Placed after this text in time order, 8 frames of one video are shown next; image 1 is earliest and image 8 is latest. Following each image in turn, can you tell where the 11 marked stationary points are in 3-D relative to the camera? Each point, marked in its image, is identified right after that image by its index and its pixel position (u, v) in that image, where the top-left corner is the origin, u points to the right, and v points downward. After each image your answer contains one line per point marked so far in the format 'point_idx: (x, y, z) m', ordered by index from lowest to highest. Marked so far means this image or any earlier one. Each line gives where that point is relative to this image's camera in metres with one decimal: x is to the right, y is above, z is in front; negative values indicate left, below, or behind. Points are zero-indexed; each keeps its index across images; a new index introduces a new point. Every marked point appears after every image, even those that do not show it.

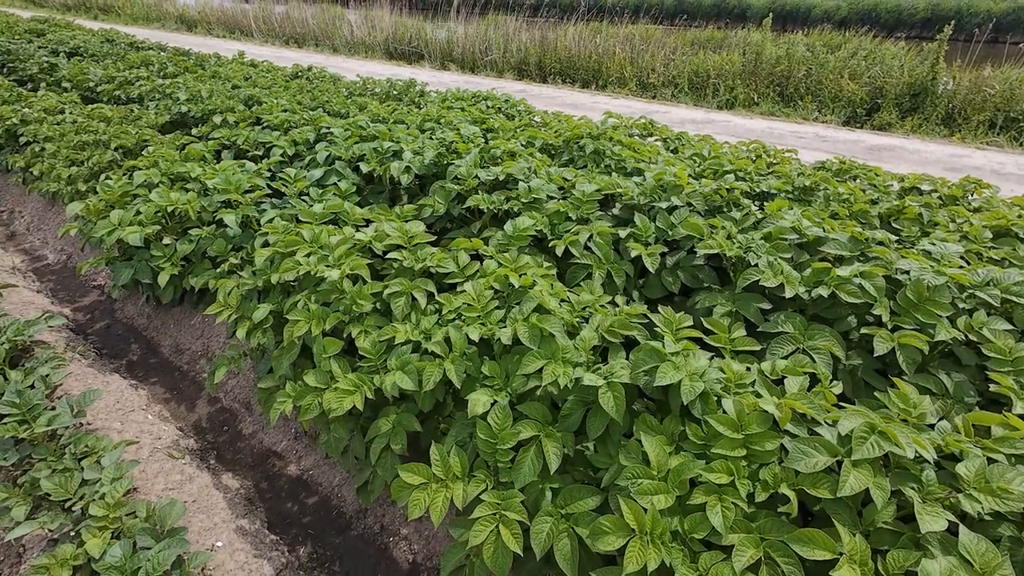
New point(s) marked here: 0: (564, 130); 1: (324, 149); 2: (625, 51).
0: (+0.5, +1.5, +4.7) m
1: (-1.5, +1.1, +3.9) m
2: (+2.5, +5.9, +12.0) m
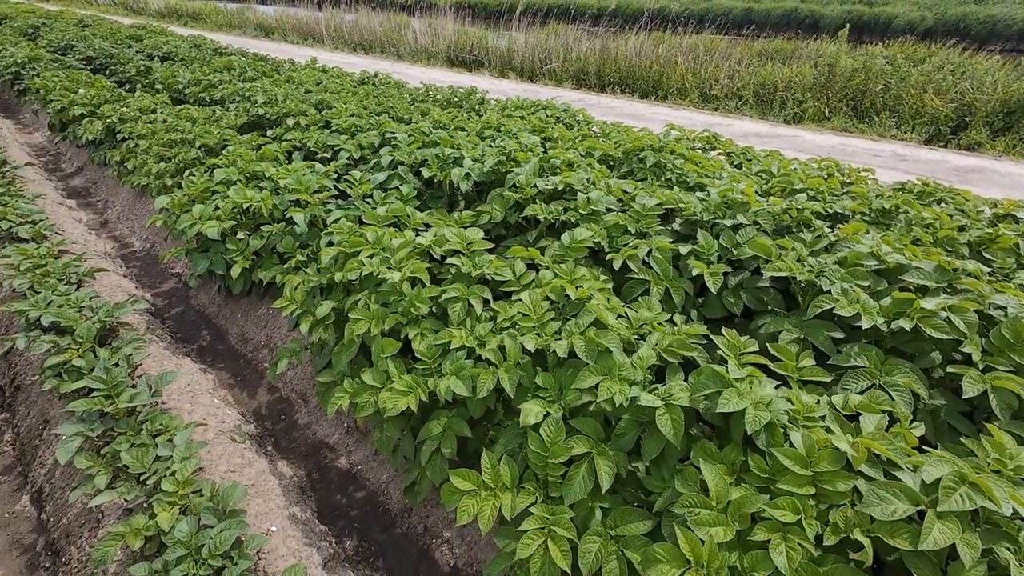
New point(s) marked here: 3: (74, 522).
0: (+1.1, +1.4, +4.7) m
1: (-1.1, +1.1, +4.1) m
2: (+4.0, +5.6, +11.7) m
3: (-2.1, -1.1, +2.3) m
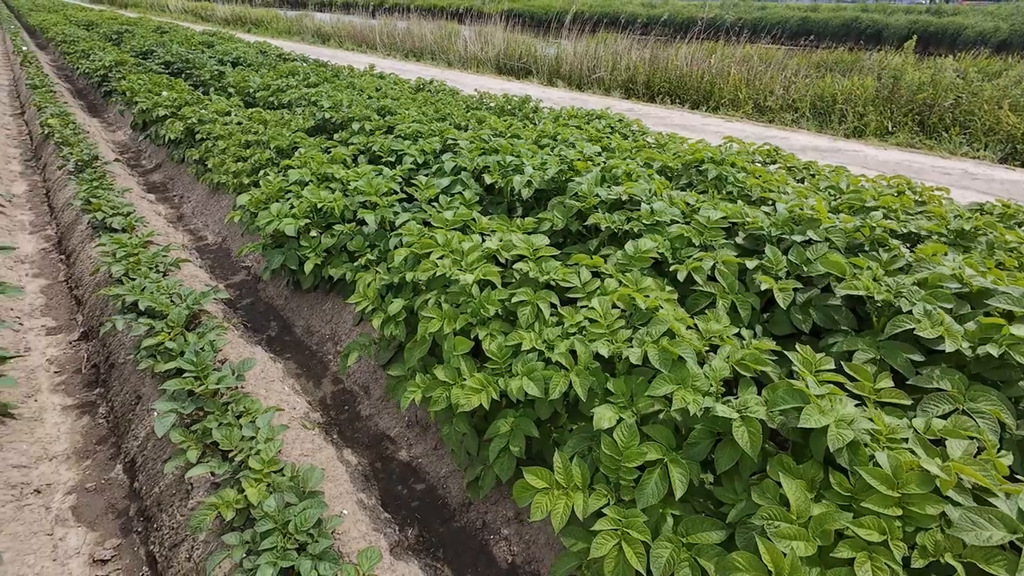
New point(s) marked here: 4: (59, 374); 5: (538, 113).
0: (+1.6, +1.3, +4.6) m
1: (-0.5, +1.1, +4.2) m
2: (+5.3, +5.2, +11.5) m
3: (-1.8, -1.1, +2.5) m
4: (-3.4, -0.6, +3.6) m
5: (+0.3, +2.5, +6.8) m
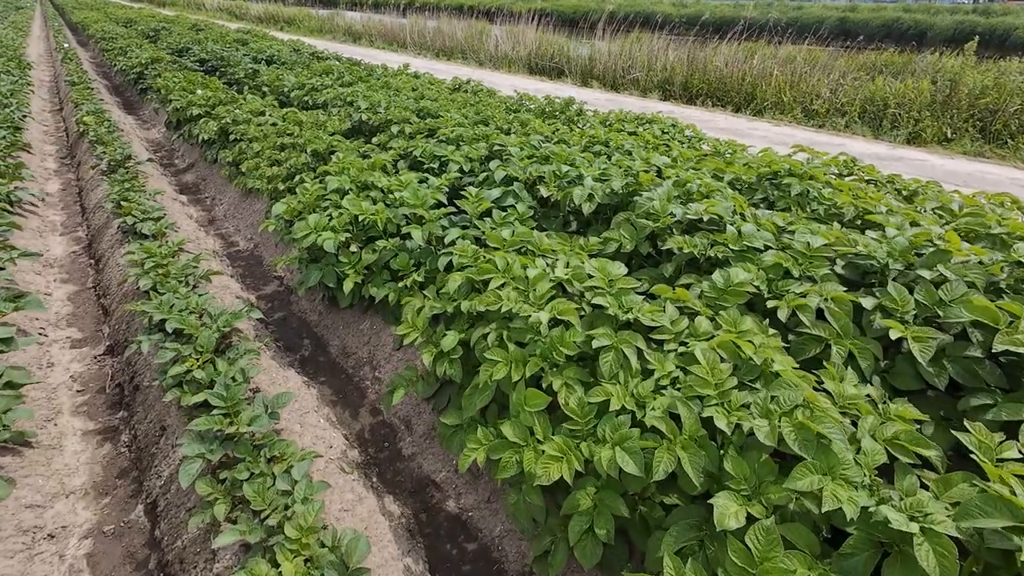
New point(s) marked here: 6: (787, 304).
0: (+2.1, +1.1, +4.2) m
1: (-0.1, +1.0, +3.8) m
2: (+6.1, +4.9, +10.9) m
3: (-1.5, -1.2, +2.2) m
4: (-3.0, -0.7, +3.3) m
5: (+0.9, +2.3, +6.4) m
6: (+1.4, -0.1, +2.4) m
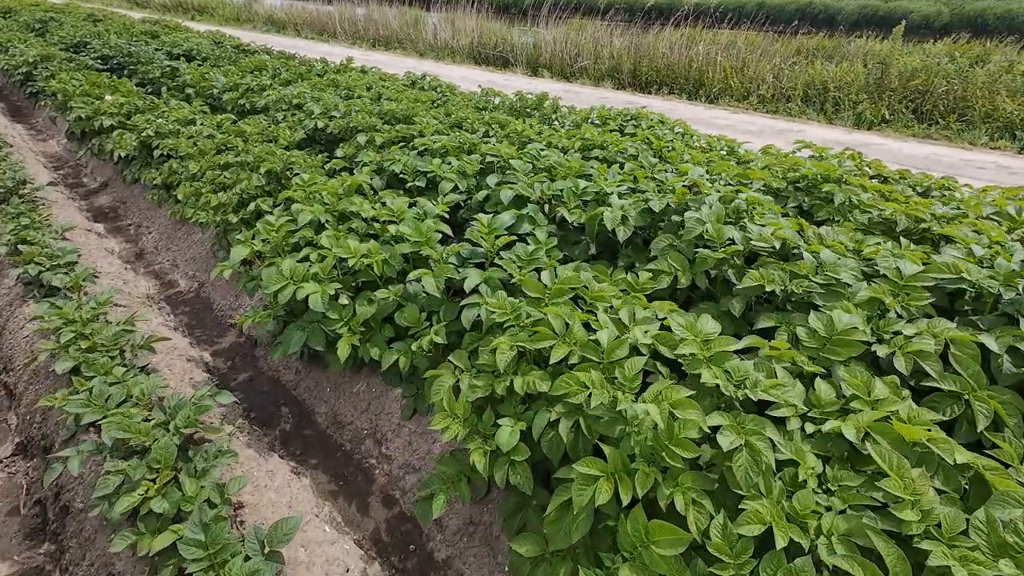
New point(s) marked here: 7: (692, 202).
0: (+2.1, +1.0, +3.9) m
1: (0.0, +0.7, +3.3) m
2: (+5.1, +5.2, +10.9) m
3: (-1.1, -1.6, +1.5) m
4: (-2.7, -1.2, +2.5) m
5: (+0.6, +2.2, +5.9) m
6: (+1.6, -0.3, +2.0) m
7: (+1.1, +0.5, +3.0) m
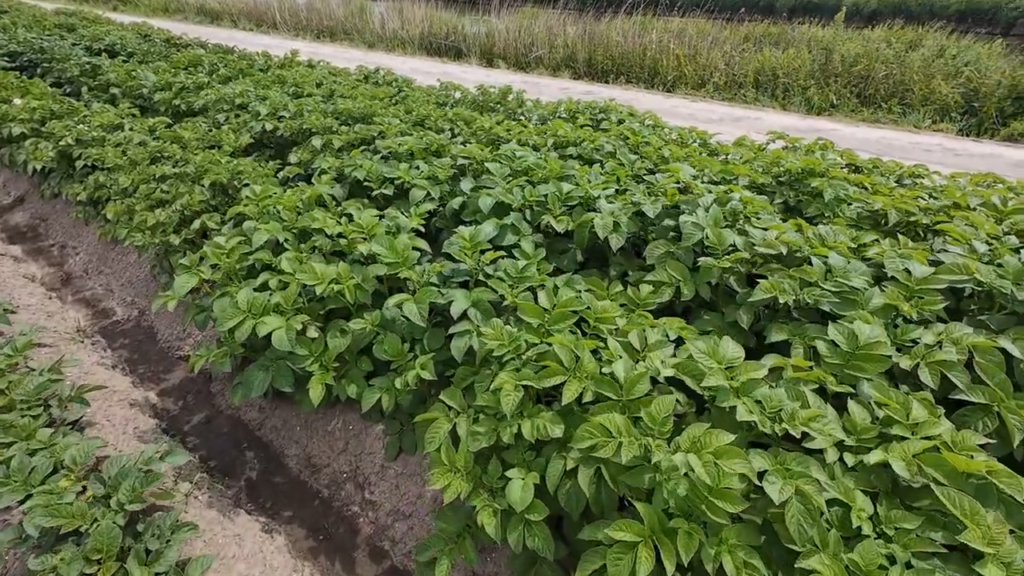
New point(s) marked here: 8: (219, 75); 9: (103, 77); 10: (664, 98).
0: (+1.9, +1.0, +3.8) m
1: (-0.2, +0.6, +3.0) m
2: (+4.1, +5.5, +10.9) m
3: (-0.9, -1.8, +1.2) m
4: (-2.7, -1.5, +2.0) m
5: (+0.2, +2.1, +5.7) m
6: (+1.7, -0.3, +1.9) m
7: (+1.0, +0.5, +2.8) m
8: (-4.2, +3.1, +6.9) m
9: (-5.6, +2.9, +6.6) m
10: (+3.2, +4.0, +10.2) m
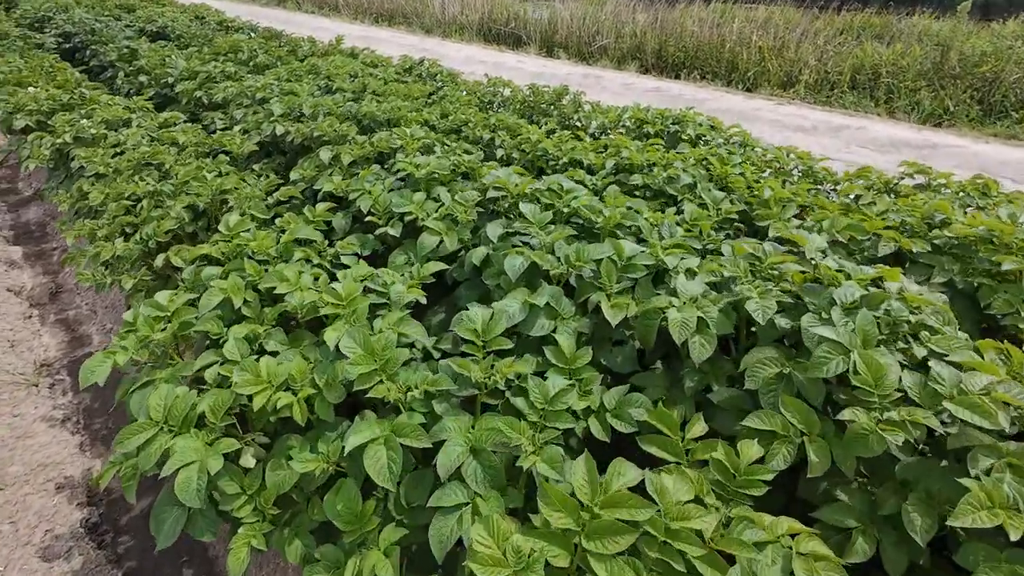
0: (+2.2, +0.4, +2.7) m
1: (0.0, +0.2, +2.2) m
2: (+5.4, +4.9, +9.5) m
3: (-1.1, -2.2, +0.6) m
4: (-2.7, -1.7, +1.5) m
5: (+0.7, +1.7, +4.8) m
6: (+1.7, -0.9, +0.9) m
7: (+1.2, 0.0, +1.9) m
8: (-3.4, +3.0, +6.4) m
9: (-4.8, +2.9, +6.2) m
10: (+4.3, +3.5, +8.9) m
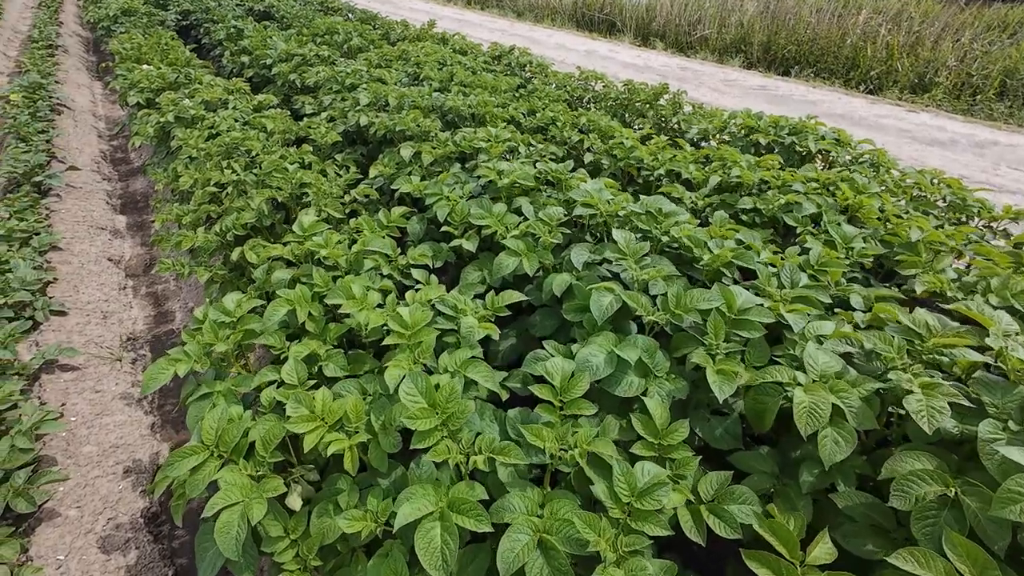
0: (+2.6, +0.1, +2.1) m
1: (+0.4, 0.0, +1.9) m
2: (+7.1, +4.3, +8.3) m
3: (-1.2, -2.3, +0.5) m
4: (-2.6, -1.6, +1.7) m
5: (+1.6, +1.5, +4.3) m
6: (+1.7, -1.2, +0.4) m
7: (+1.4, -0.3, +1.4) m
8: (-2.2, +3.2, +6.4) m
9: (-3.6, +3.3, +6.4) m
10: (+5.9, +3.0, +7.8) m
